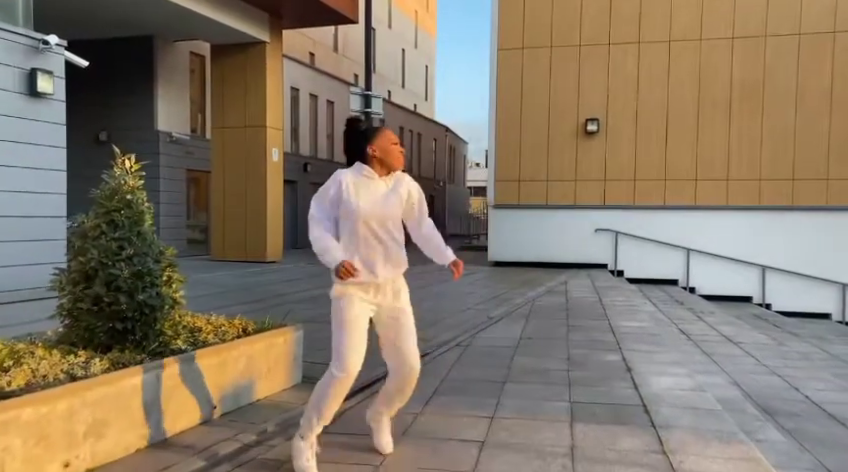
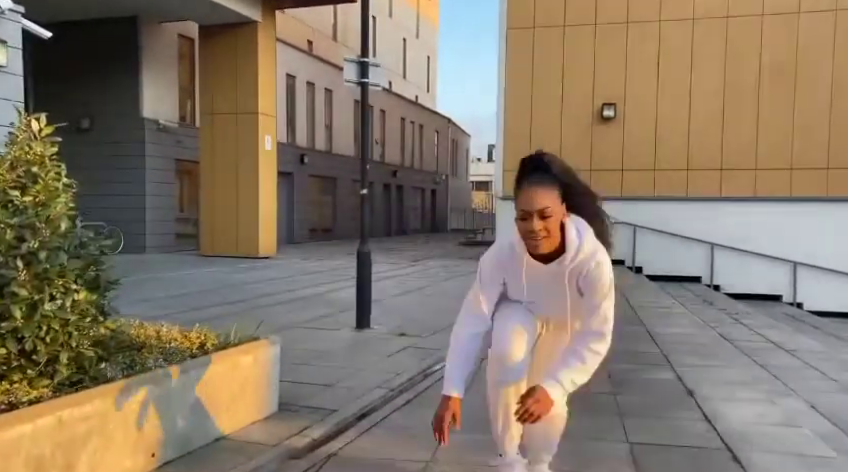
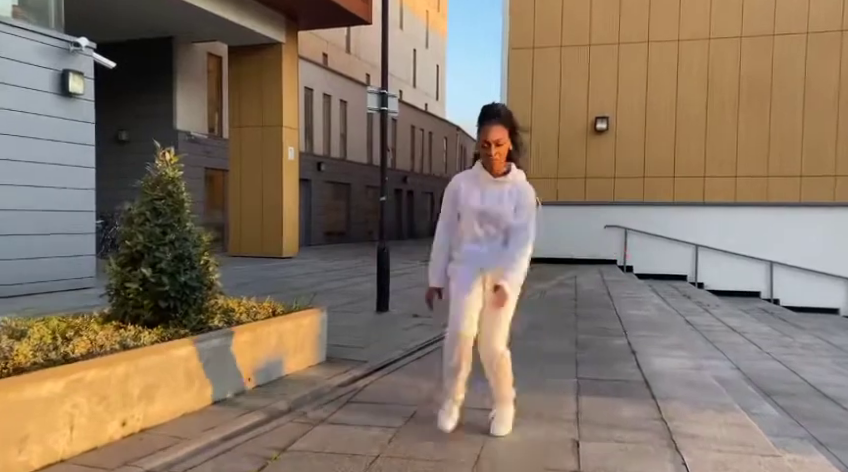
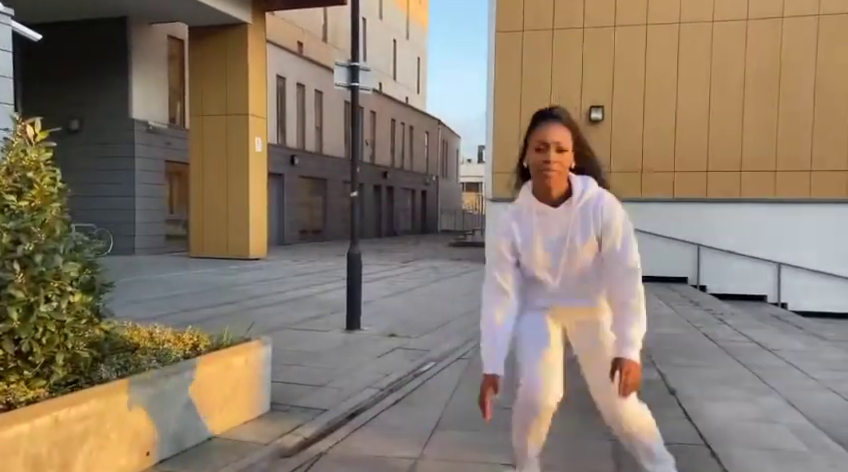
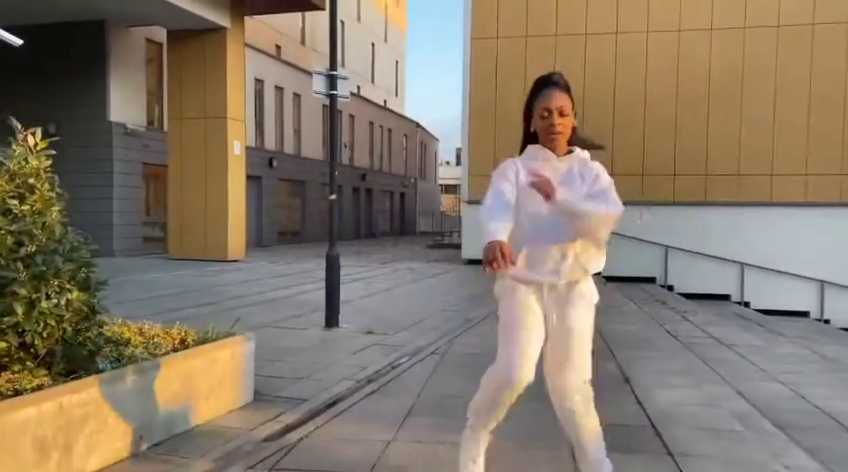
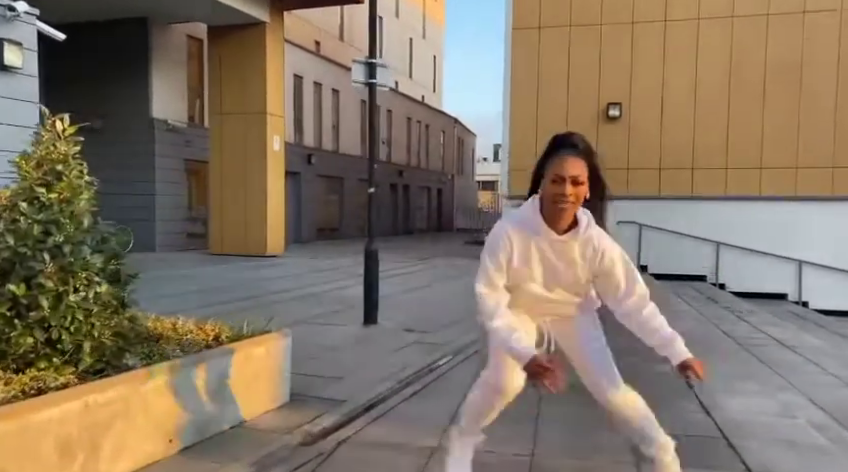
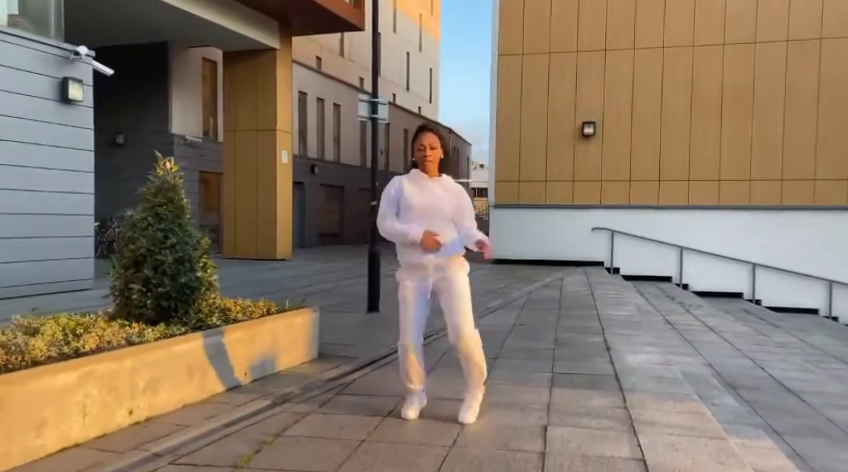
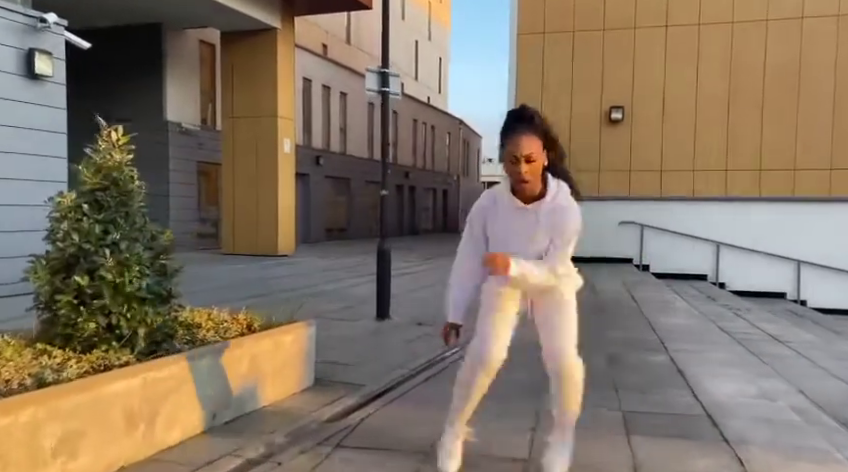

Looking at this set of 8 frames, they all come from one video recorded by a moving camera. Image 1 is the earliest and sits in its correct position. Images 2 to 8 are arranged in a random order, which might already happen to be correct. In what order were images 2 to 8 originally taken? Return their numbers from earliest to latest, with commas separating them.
7, 3, 8, 6, 2, 4, 5
